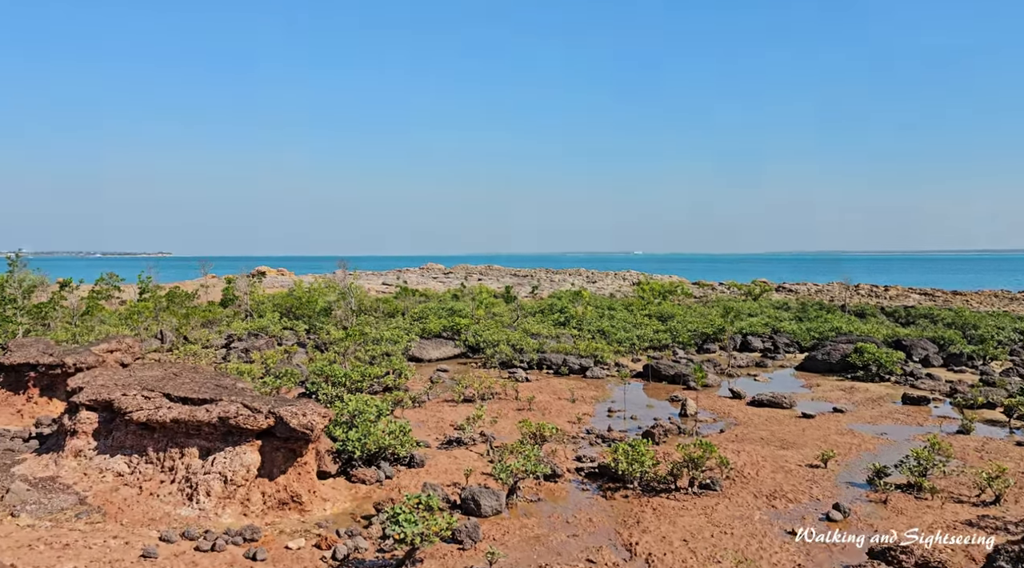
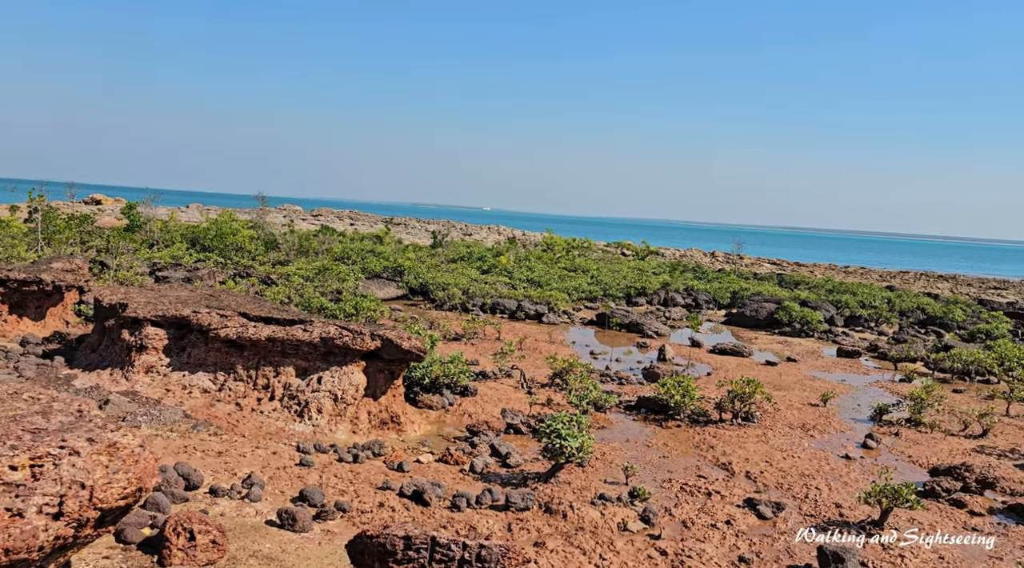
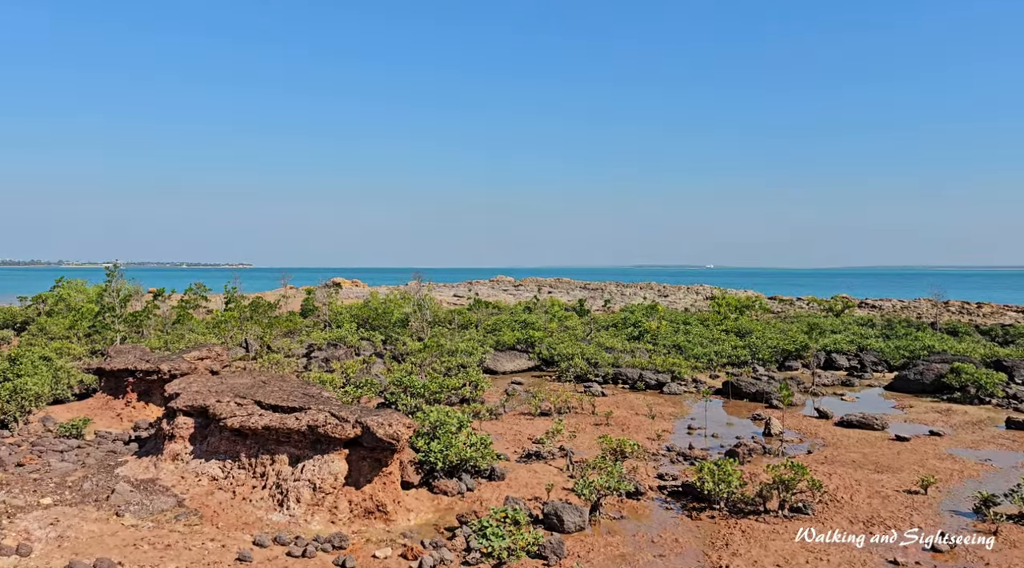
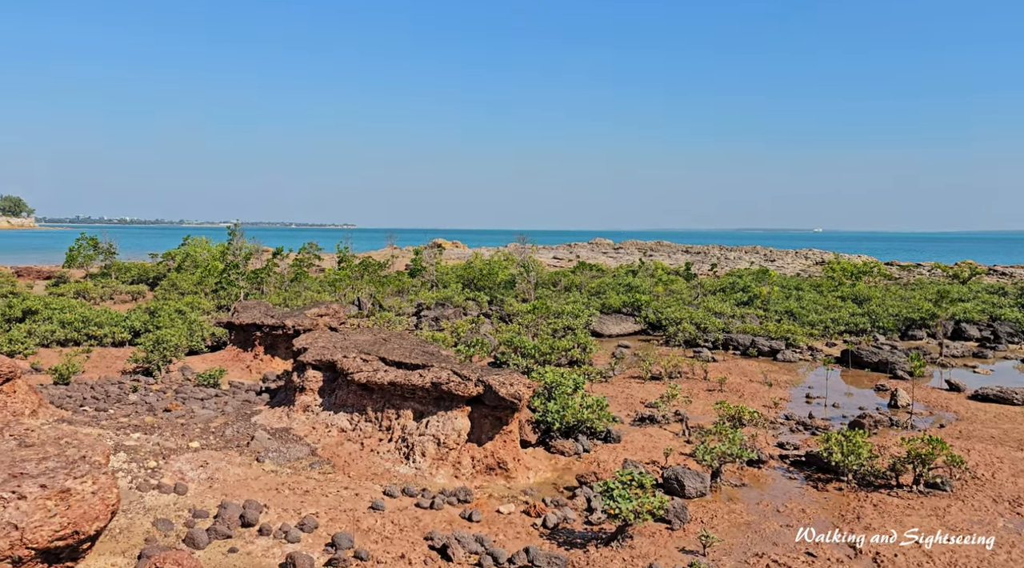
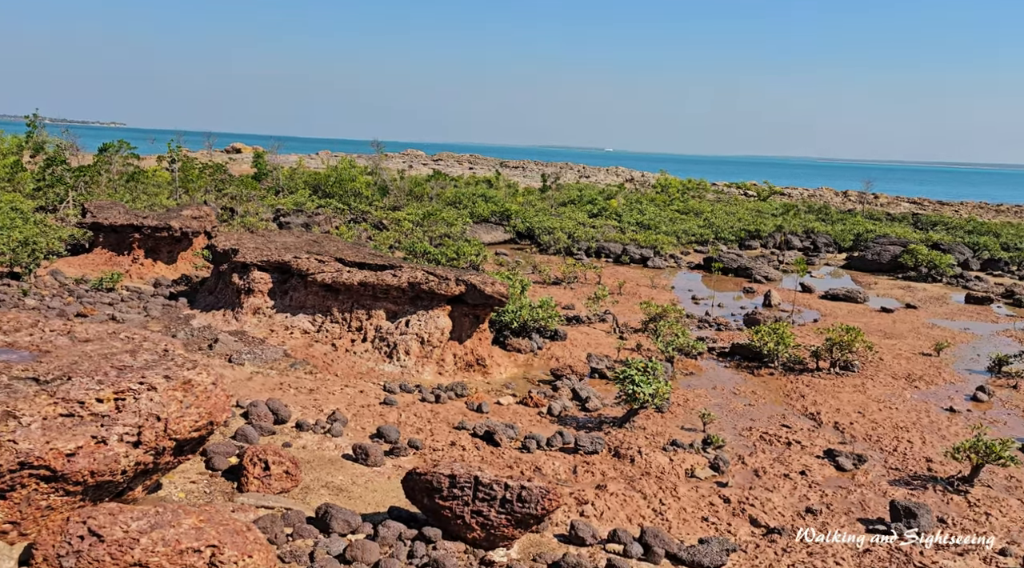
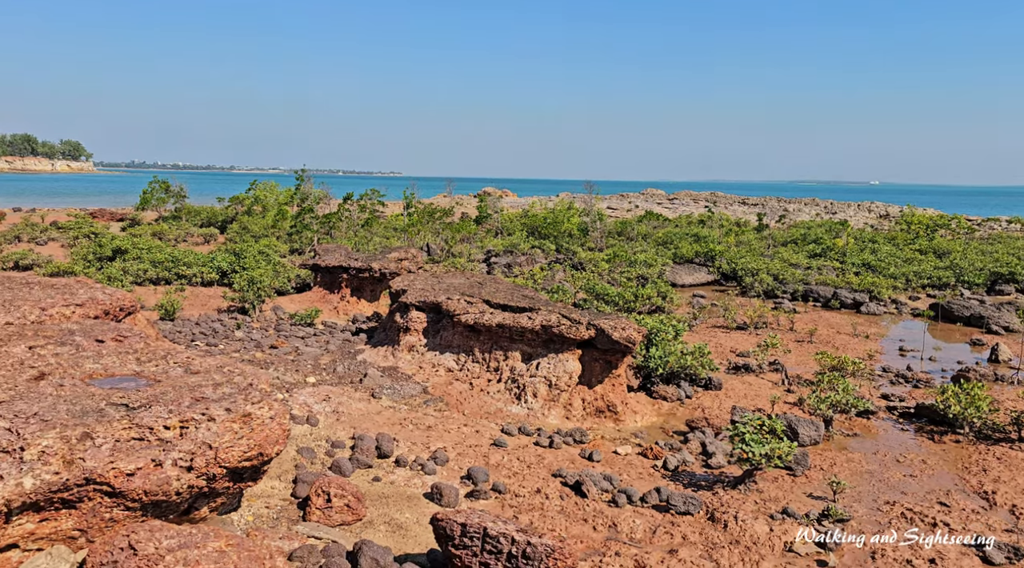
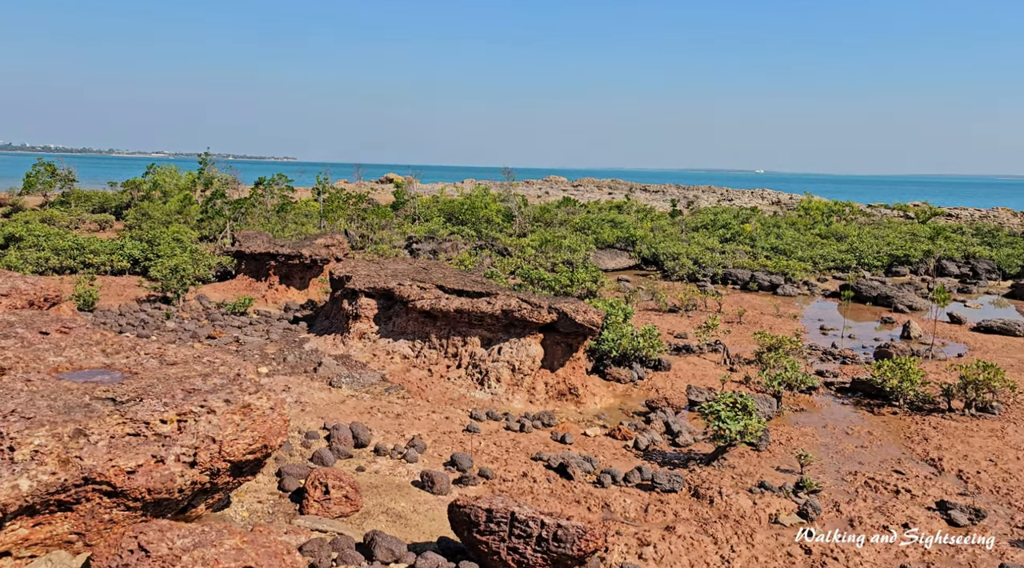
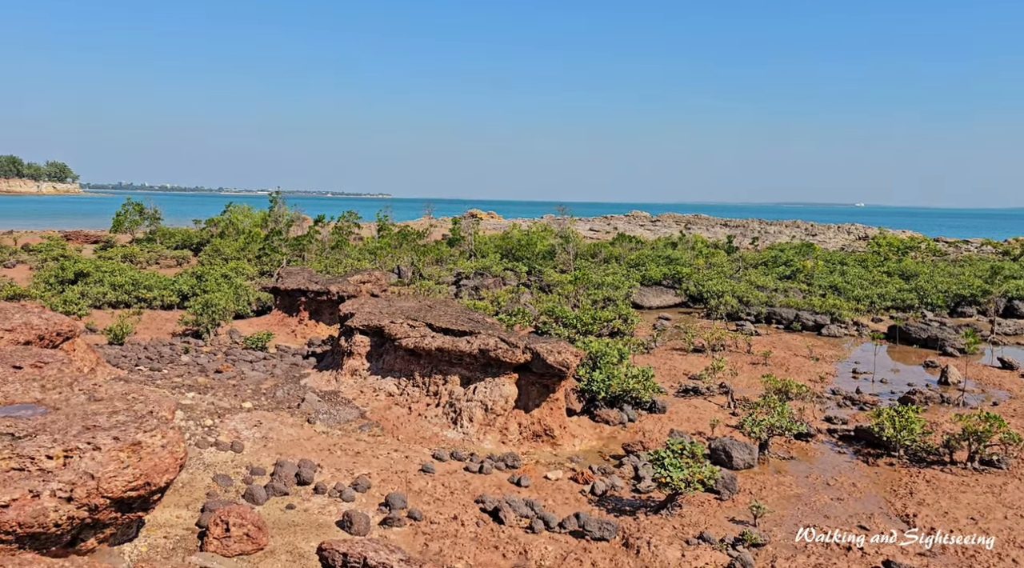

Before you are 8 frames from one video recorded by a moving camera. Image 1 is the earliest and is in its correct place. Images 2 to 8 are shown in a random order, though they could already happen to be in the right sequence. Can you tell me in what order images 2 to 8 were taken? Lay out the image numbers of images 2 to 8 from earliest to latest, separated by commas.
3, 4, 8, 6, 7, 5, 2
